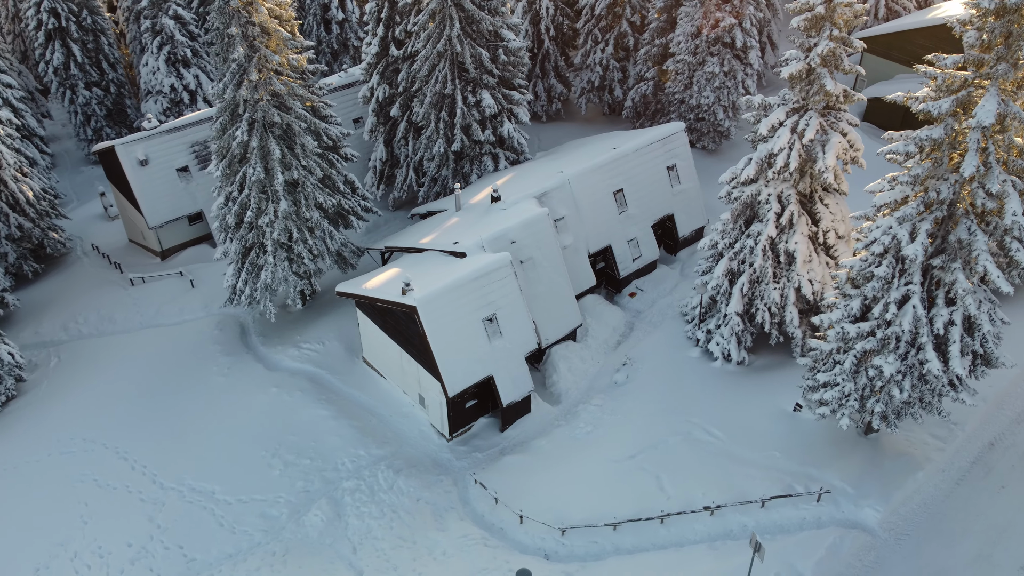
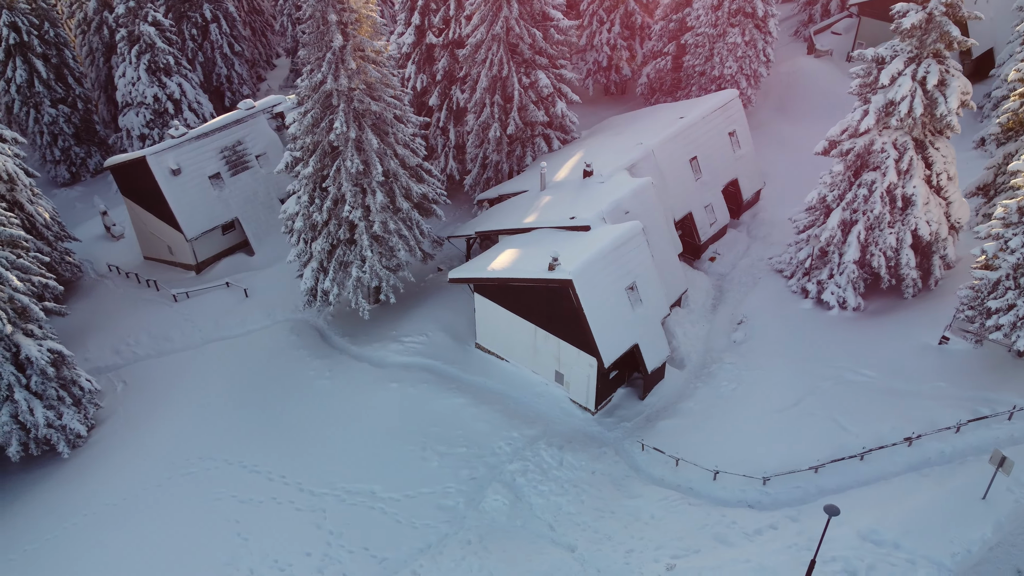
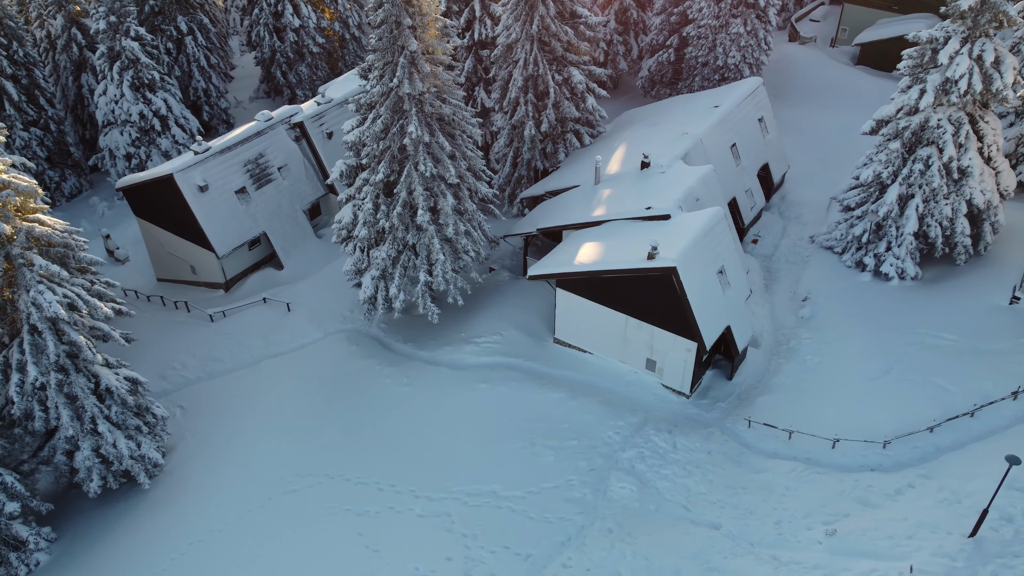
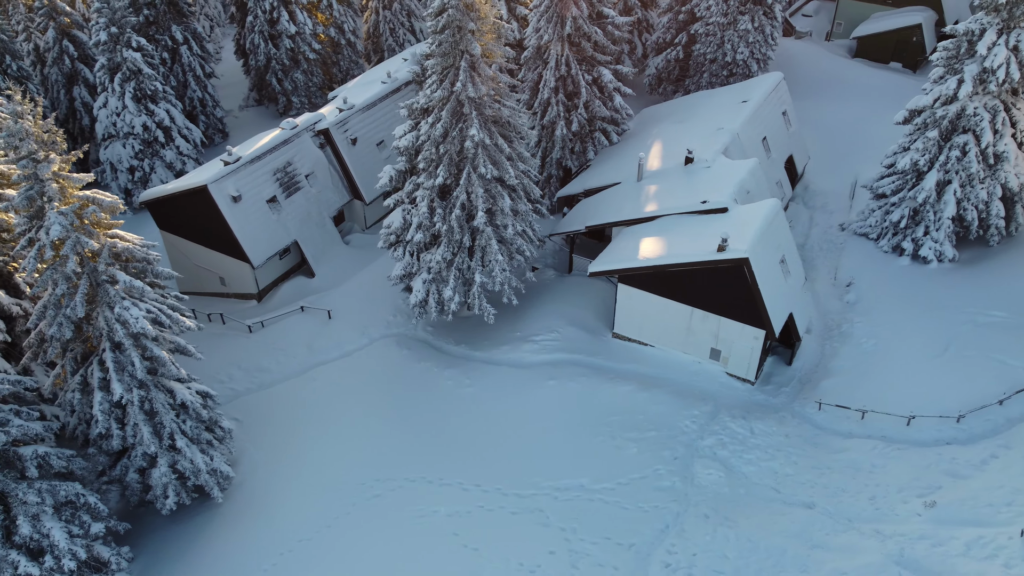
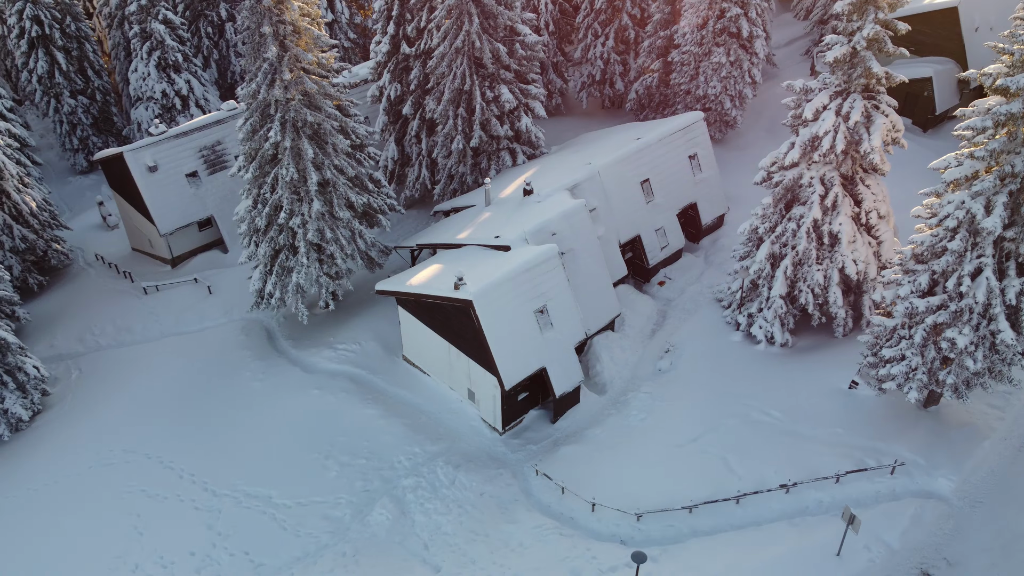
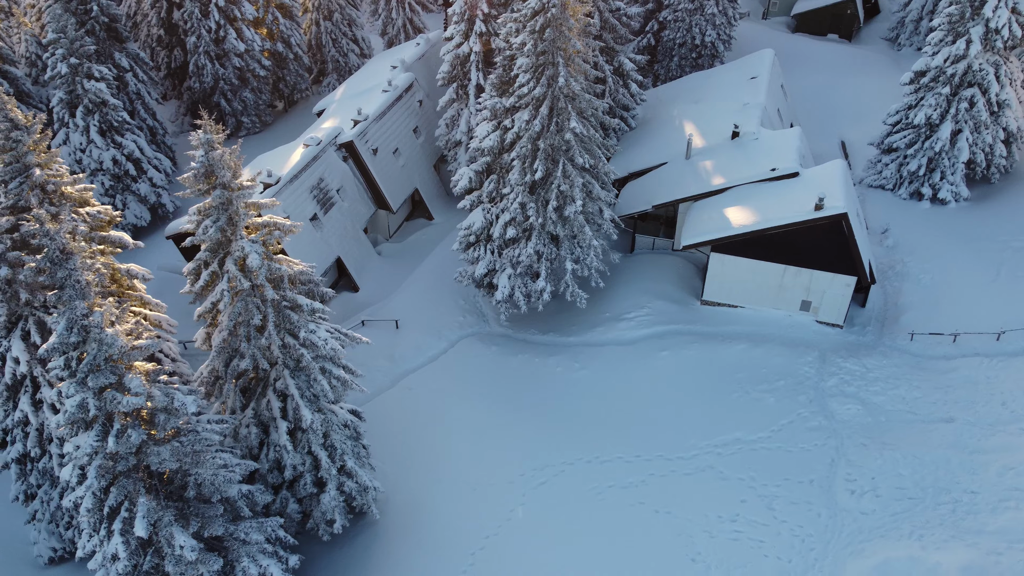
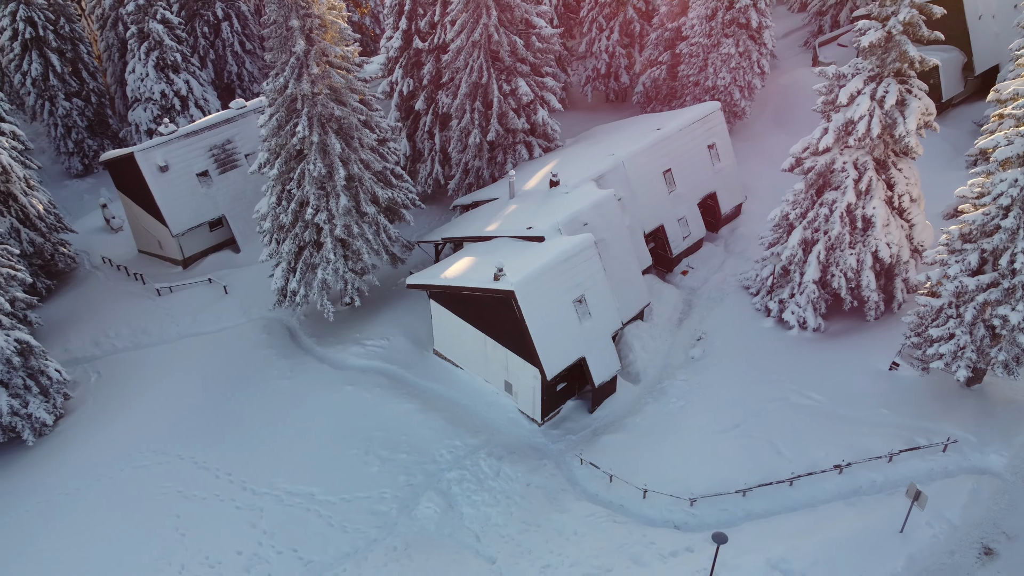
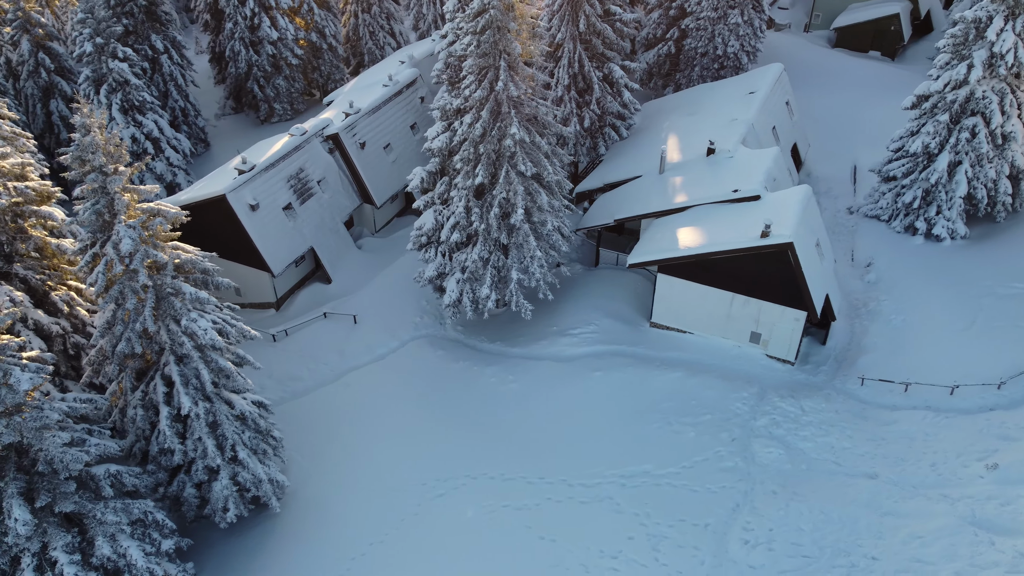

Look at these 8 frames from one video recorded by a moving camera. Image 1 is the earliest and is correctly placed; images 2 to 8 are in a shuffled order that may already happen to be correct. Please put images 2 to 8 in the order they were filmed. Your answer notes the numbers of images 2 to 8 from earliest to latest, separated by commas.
5, 7, 2, 3, 4, 8, 6
